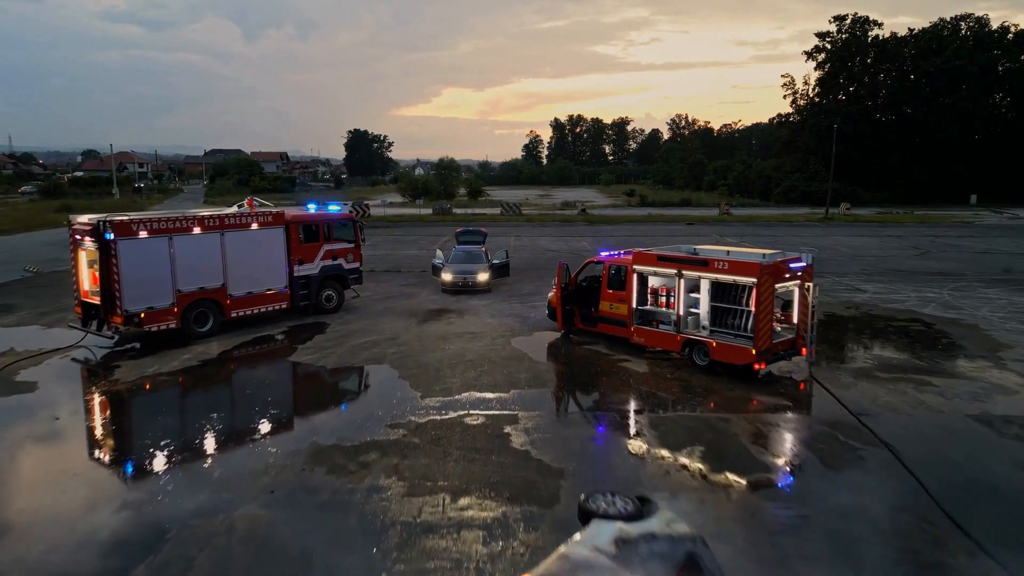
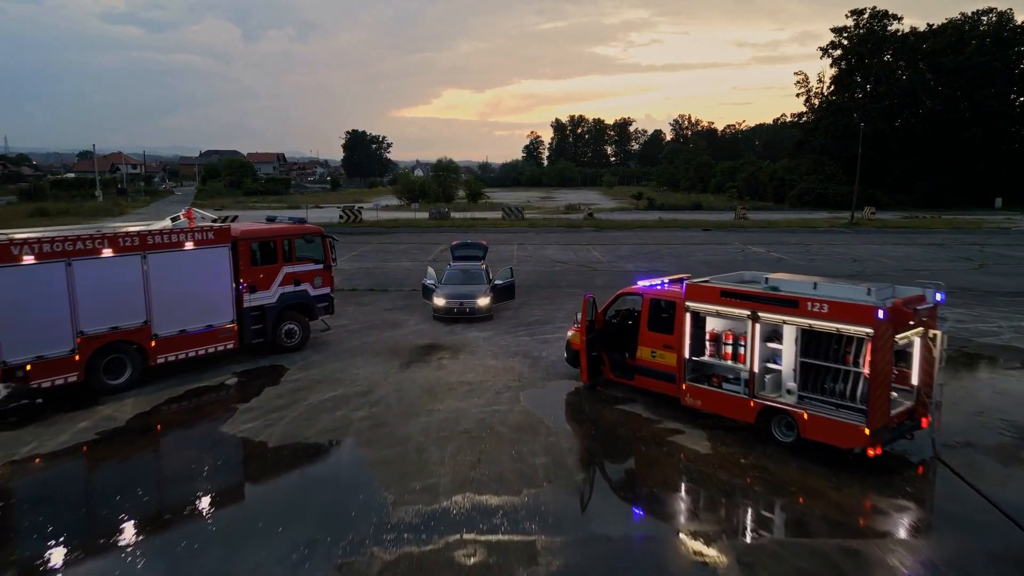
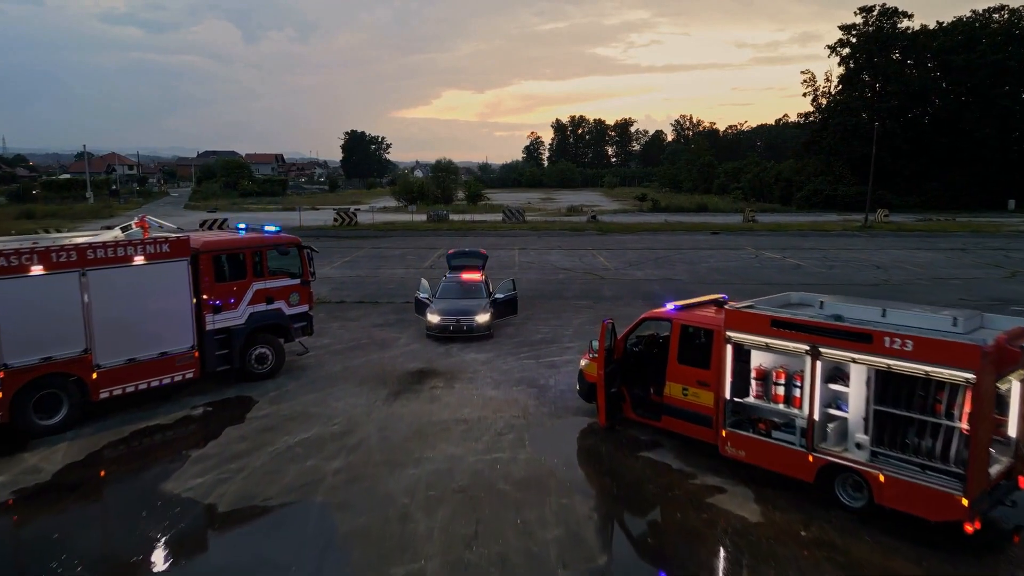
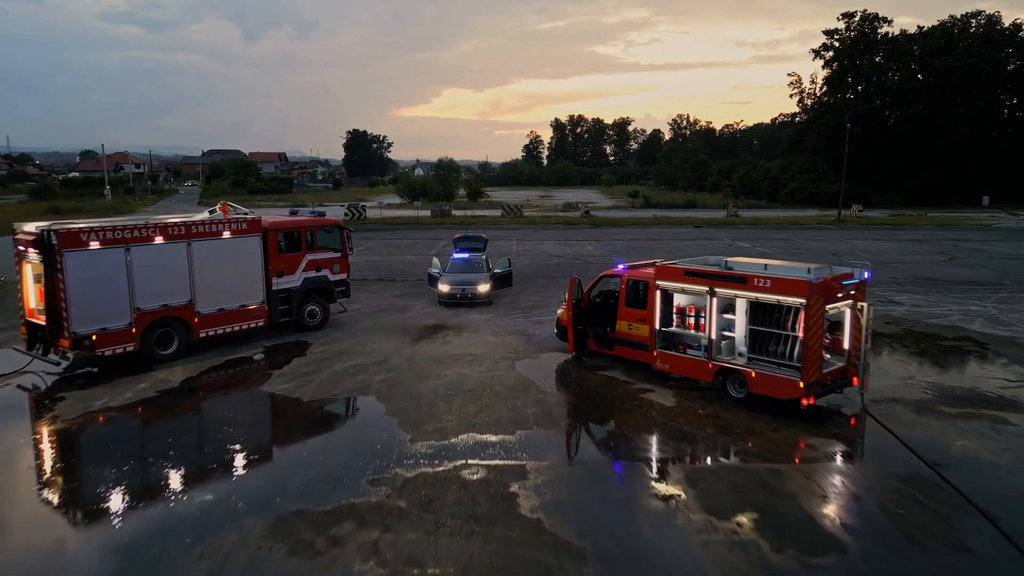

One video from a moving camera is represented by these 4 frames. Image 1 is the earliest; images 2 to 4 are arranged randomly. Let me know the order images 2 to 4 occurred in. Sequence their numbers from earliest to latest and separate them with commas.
4, 2, 3
